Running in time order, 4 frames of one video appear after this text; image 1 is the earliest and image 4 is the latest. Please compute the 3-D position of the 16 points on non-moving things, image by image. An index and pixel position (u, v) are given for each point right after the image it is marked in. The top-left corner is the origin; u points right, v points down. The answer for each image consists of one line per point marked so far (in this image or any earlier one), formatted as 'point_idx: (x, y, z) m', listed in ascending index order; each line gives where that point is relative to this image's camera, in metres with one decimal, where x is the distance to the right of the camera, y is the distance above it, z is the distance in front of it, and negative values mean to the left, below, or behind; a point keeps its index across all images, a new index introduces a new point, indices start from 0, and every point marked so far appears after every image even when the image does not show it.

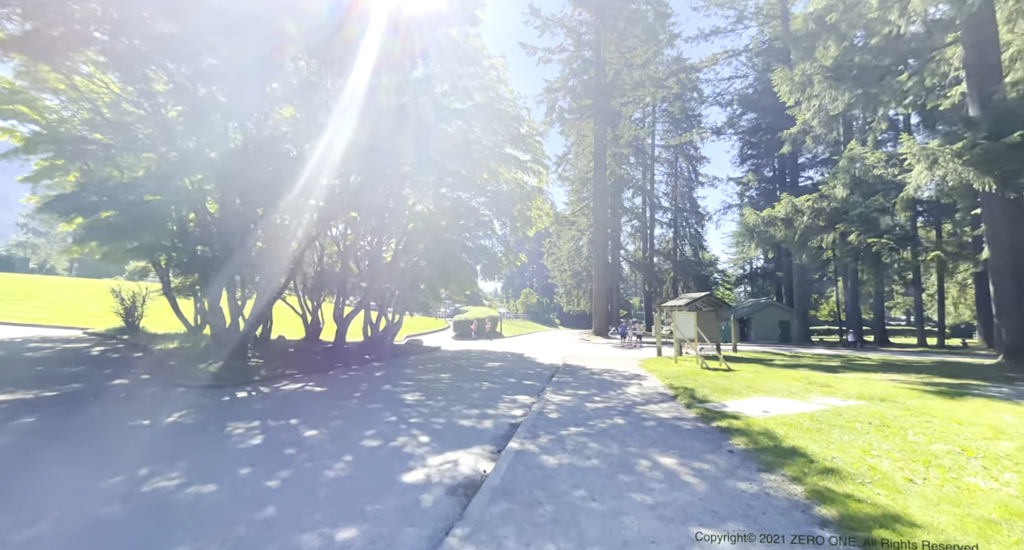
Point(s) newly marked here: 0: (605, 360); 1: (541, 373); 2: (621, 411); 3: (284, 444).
0: (+3.4, -3.1, +14.8) m
1: (+0.8, -2.9, +12.0) m
2: (+1.8, -2.2, +6.7) m
3: (-2.8, -2.1, +5.0) m
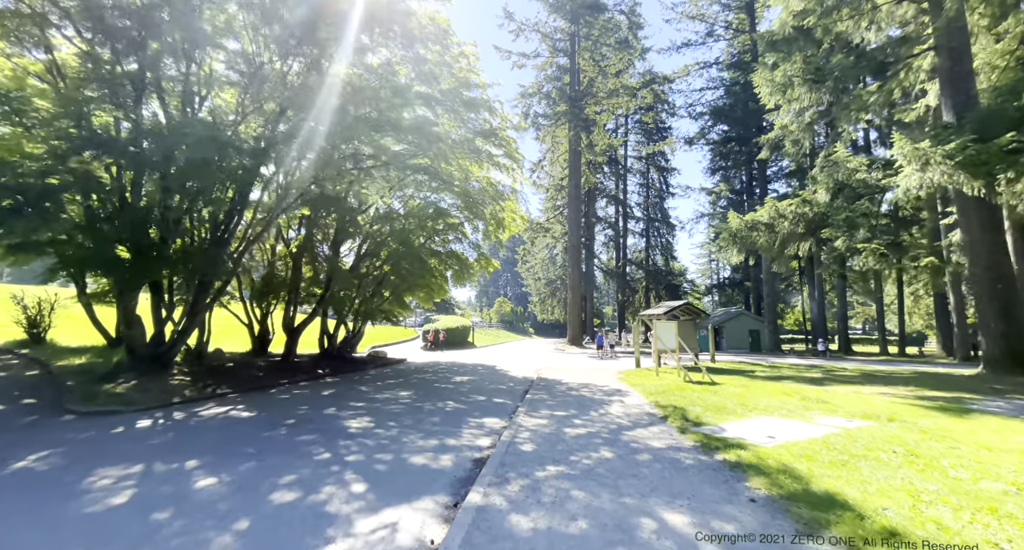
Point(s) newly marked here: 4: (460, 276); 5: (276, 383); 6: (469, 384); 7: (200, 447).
0: (+2.4, -3.3, +13.8) m
1: (0.0, -3.1, +10.9) m
2: (+1.3, -2.3, +5.6) m
3: (-3.2, -2.1, +3.7) m
4: (-2.4, -0.1, +18.7) m
5: (-6.6, -3.0, +11.3) m
6: (-1.2, -3.2, +11.7) m
7: (-4.1, -2.3, +5.3) m
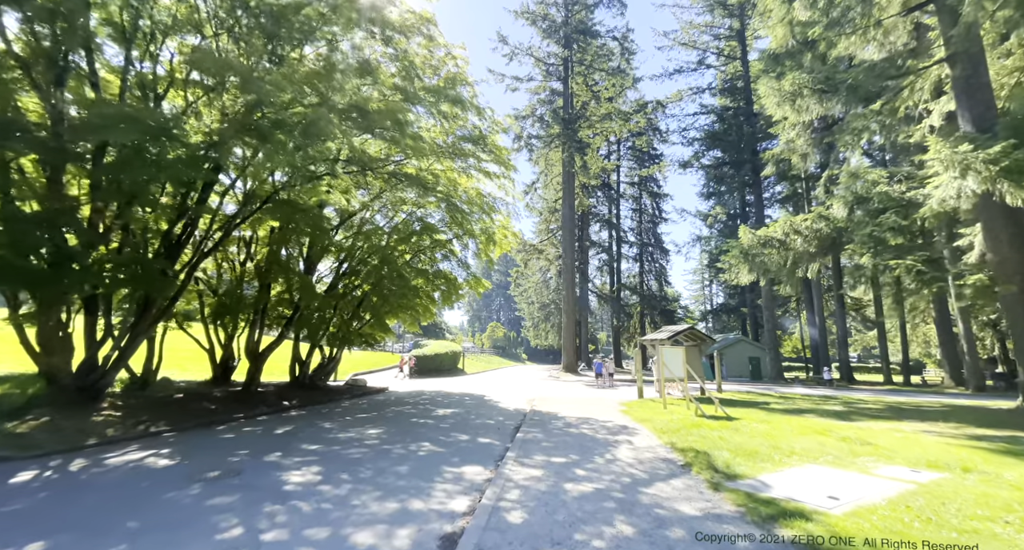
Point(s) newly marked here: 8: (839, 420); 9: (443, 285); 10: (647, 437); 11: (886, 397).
0: (+2.1, -4.0, +12.4) m
1: (-0.2, -3.5, +9.4) m
2: (+1.1, -2.4, +4.2) m
3: (-3.3, -2.0, +2.3) m
4: (-2.8, -1.0, +17.4) m
5: (-6.8, -3.4, +9.8) m
6: (-1.5, -3.6, +10.3) m
7: (-4.3, -2.3, +3.9) m
8: (+8.0, -3.5, +9.9) m
9: (-2.9, -0.4, +16.9) m
10: (+2.6, -3.1, +7.7) m
11: (+15.7, -5.1, +17.1) m
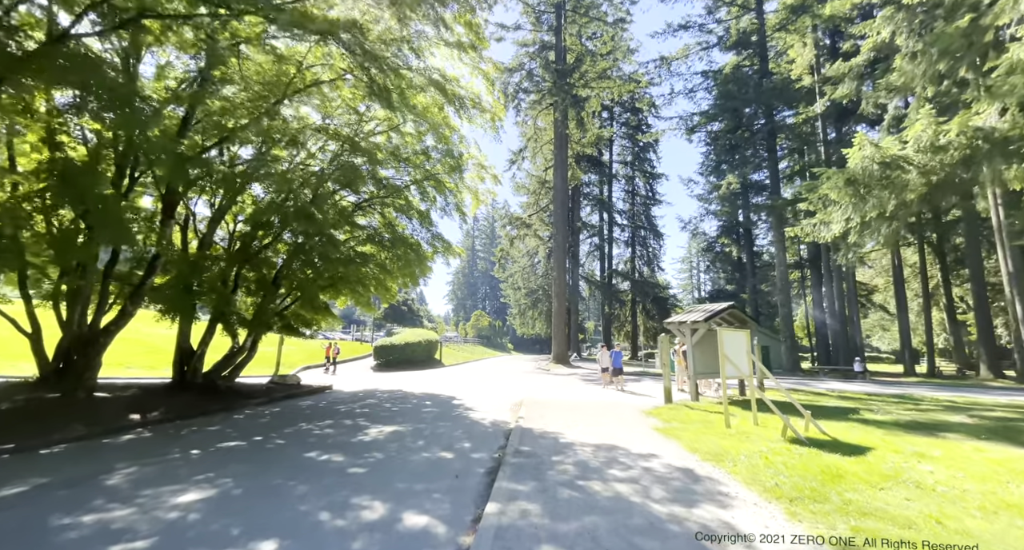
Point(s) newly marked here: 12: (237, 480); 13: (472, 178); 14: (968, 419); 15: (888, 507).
0: (+1.6, -2.9, +8.3) m
1: (-0.6, -2.5, +5.2) m
2: (+0.9, -1.5, +0.1) m
3: (-3.5, -1.2, -2.1) m
4: (-3.4, +0.3, +13.1) m
5: (-7.2, -2.4, +5.3) m
6: (-1.9, -2.6, +6.0) m
7: (-4.5, -1.4, -0.5) m
8: (+7.5, -2.5, +6.0) m
9: (-3.5, +0.8, +12.6) m
10: (+2.2, -2.1, +3.6) m
11: (+15.0, -3.9, +13.4) m
12: (-3.1, -2.3, +4.6) m
13: (-1.1, +2.9, +13.1) m
14: (+9.5, -3.0, +8.5) m
15: (+3.4, -2.1, +3.5) m
